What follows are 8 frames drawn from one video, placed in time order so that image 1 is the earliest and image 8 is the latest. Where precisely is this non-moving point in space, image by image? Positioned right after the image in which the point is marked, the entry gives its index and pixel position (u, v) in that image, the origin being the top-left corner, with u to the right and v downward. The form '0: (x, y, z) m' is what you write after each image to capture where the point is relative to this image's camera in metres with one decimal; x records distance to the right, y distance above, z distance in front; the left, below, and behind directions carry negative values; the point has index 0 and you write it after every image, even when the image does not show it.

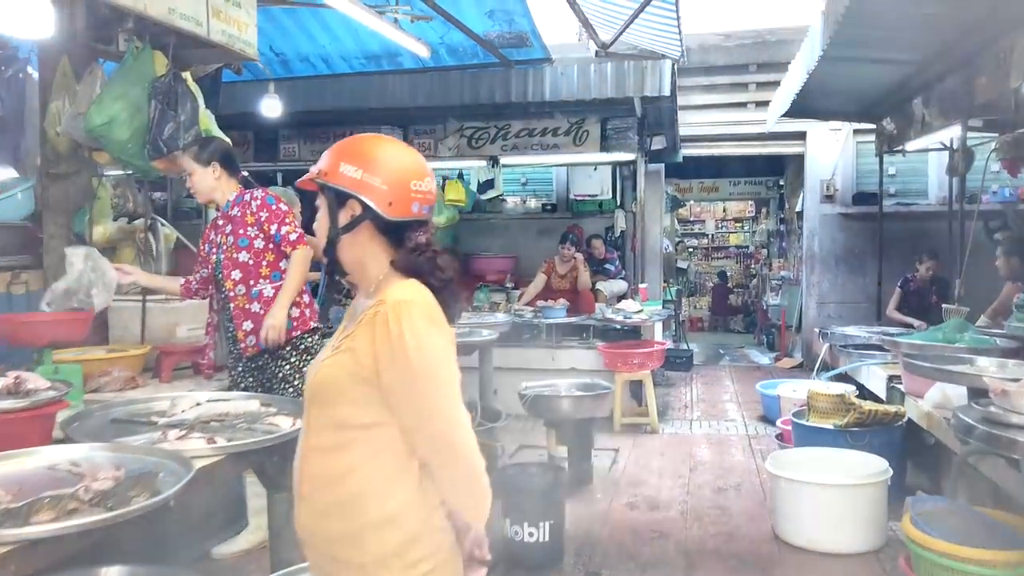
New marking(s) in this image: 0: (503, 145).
0: (-0.1, +1.4, +7.5) m
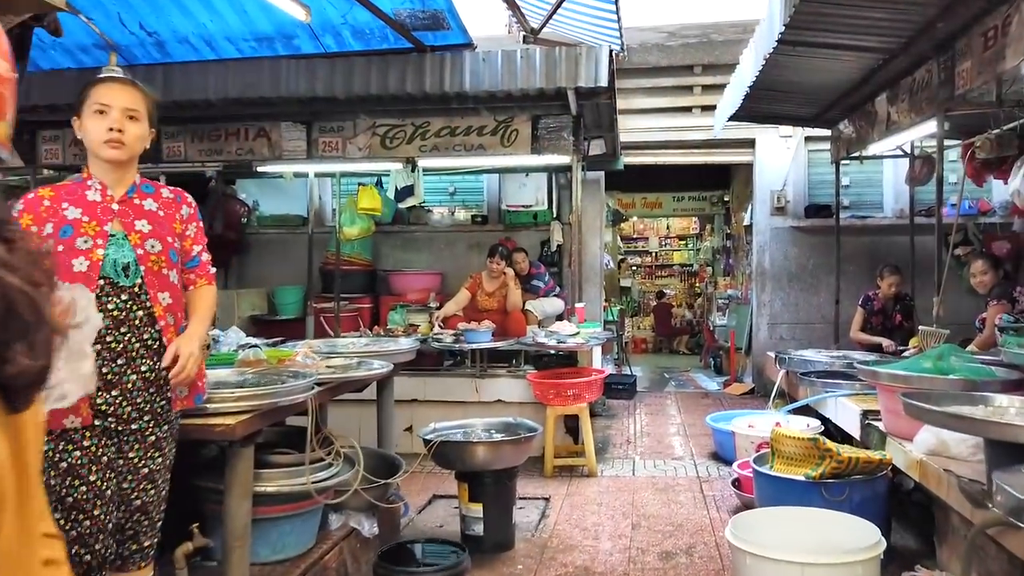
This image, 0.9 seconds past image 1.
0: (-0.8, +1.2, +6.6) m
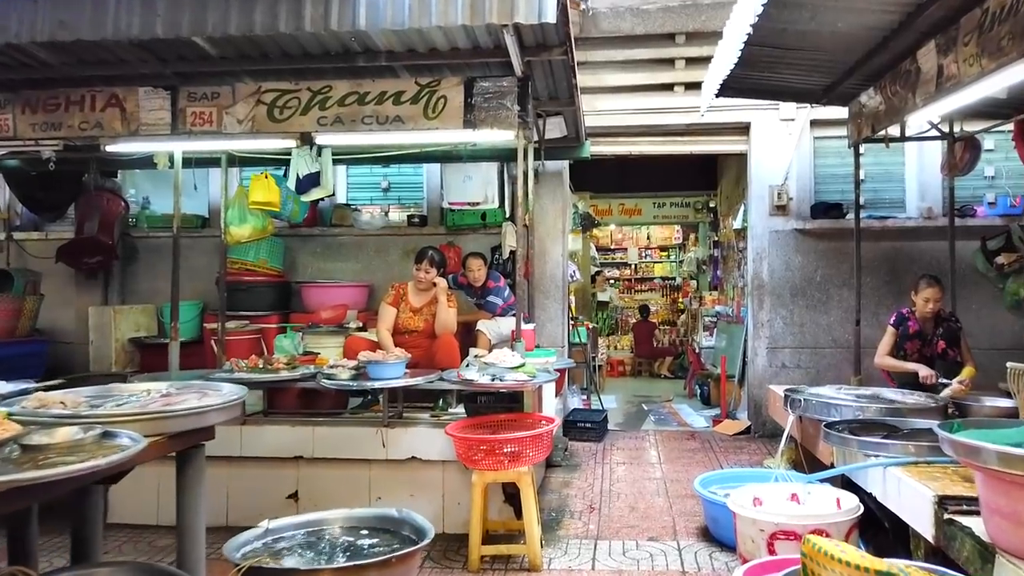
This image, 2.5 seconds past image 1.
0: (-1.3, +1.1, +5.0) m
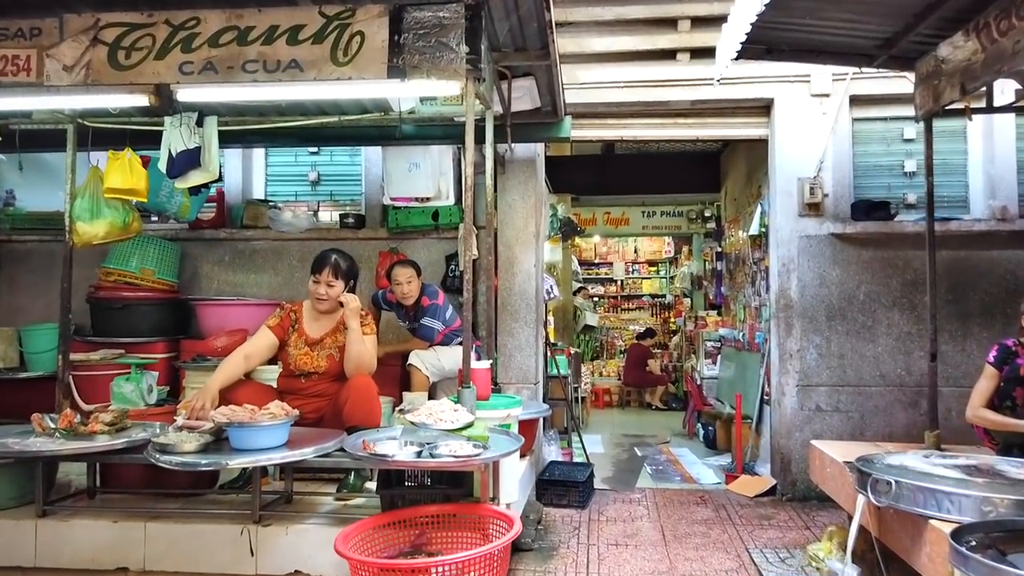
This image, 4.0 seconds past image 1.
0: (-1.5, +1.0, +3.5) m
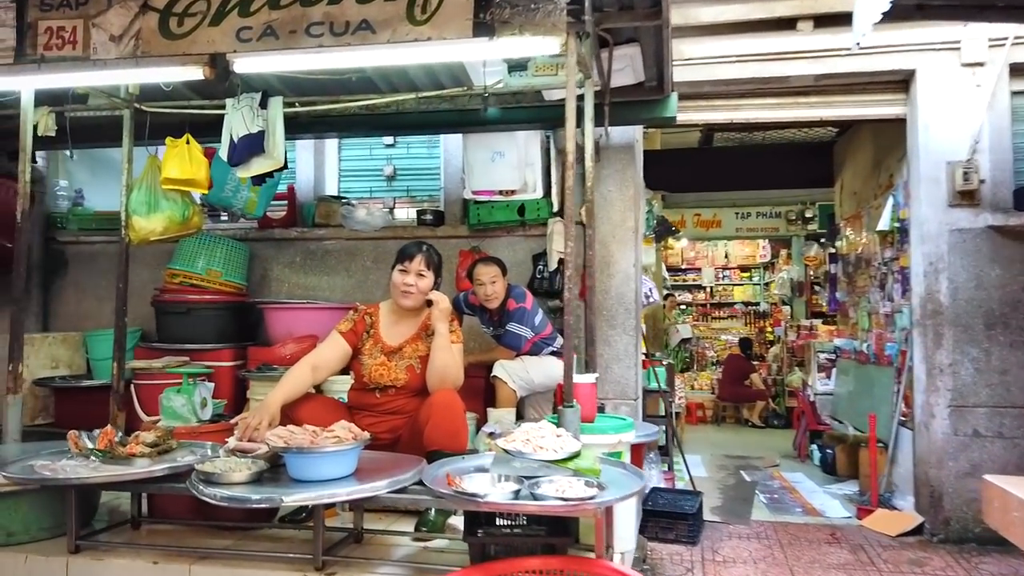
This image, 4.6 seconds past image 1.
0: (-1.1, +1.0, +3.0) m
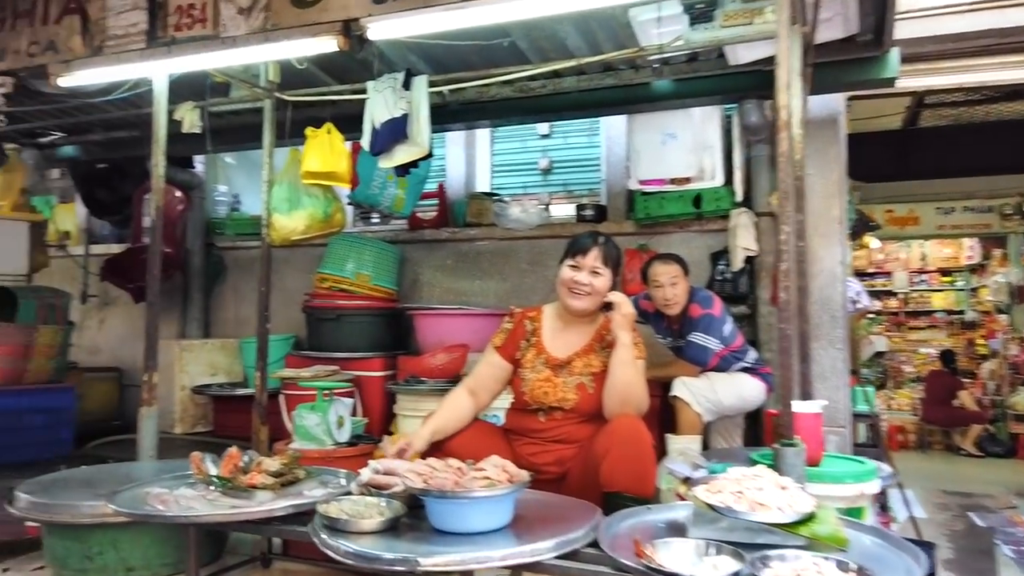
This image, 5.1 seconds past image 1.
0: (-0.5, +1.0, +2.6) m
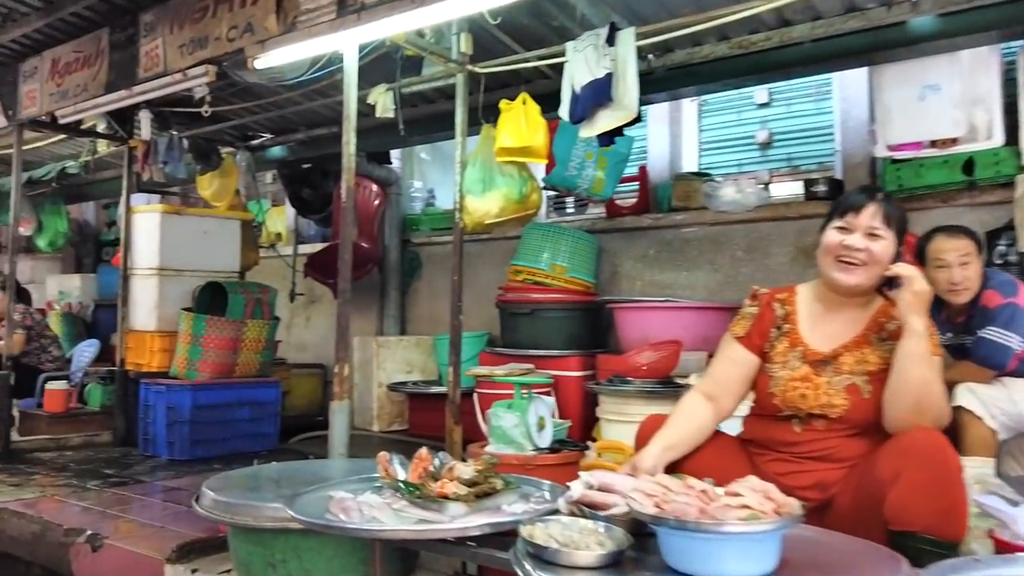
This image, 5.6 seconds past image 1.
0: (+0.2, +1.1, +2.2) m
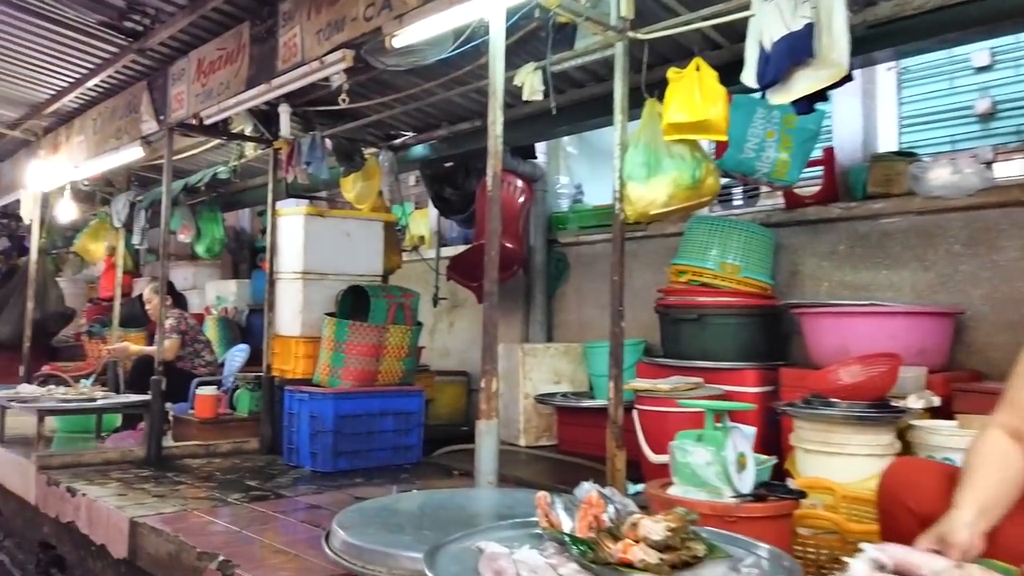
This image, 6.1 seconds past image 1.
0: (+0.6, +1.1, +1.7) m
